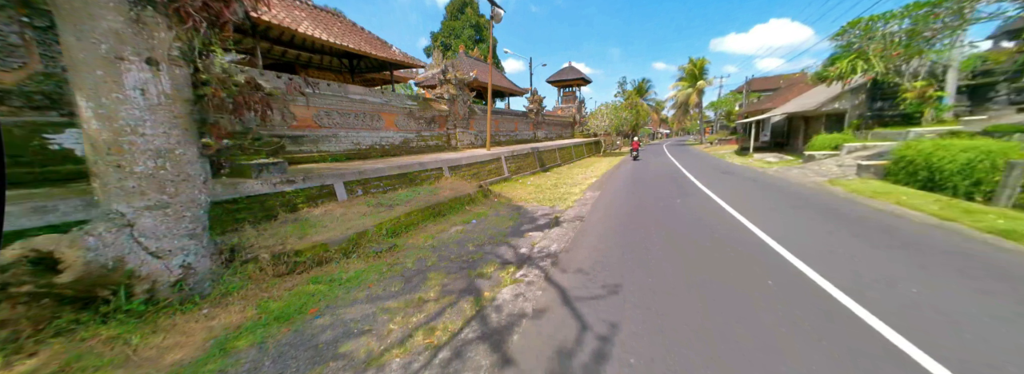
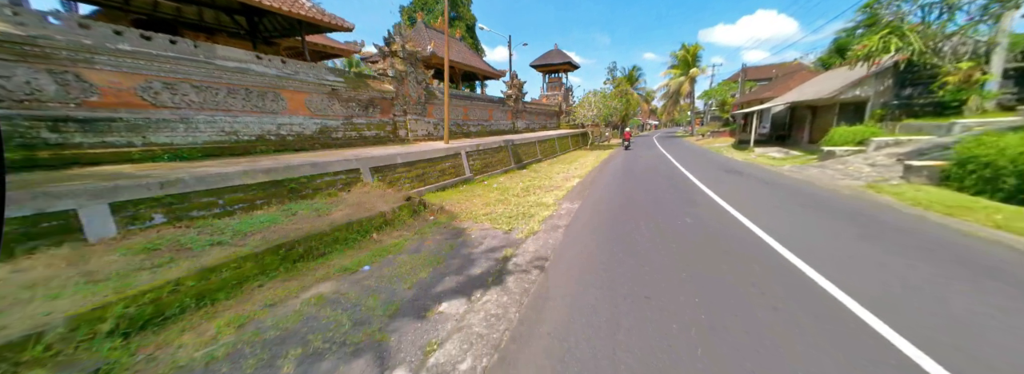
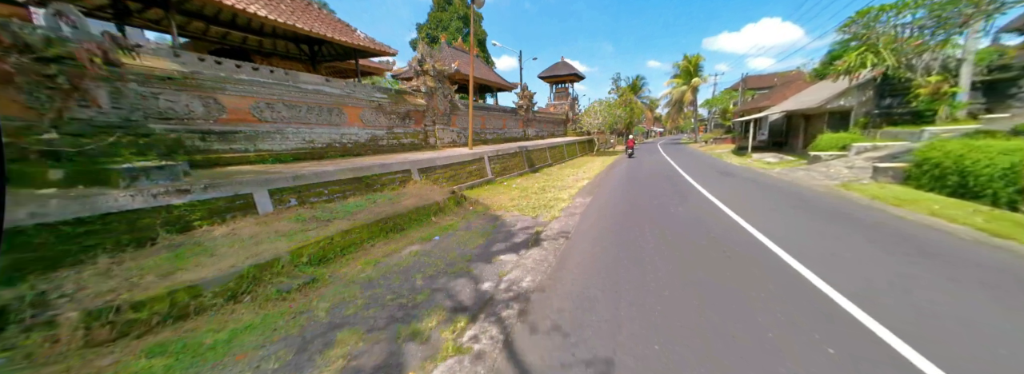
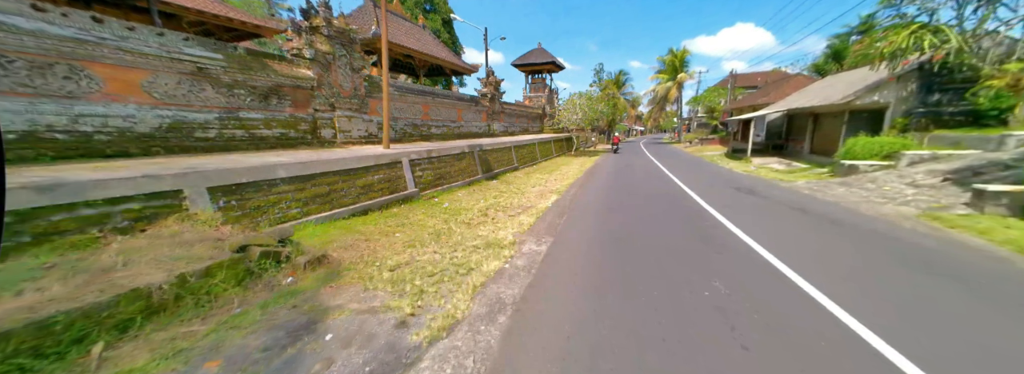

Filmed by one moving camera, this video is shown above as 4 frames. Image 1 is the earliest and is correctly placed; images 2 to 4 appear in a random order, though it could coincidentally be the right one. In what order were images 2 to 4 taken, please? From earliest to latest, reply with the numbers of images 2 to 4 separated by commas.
3, 2, 4
